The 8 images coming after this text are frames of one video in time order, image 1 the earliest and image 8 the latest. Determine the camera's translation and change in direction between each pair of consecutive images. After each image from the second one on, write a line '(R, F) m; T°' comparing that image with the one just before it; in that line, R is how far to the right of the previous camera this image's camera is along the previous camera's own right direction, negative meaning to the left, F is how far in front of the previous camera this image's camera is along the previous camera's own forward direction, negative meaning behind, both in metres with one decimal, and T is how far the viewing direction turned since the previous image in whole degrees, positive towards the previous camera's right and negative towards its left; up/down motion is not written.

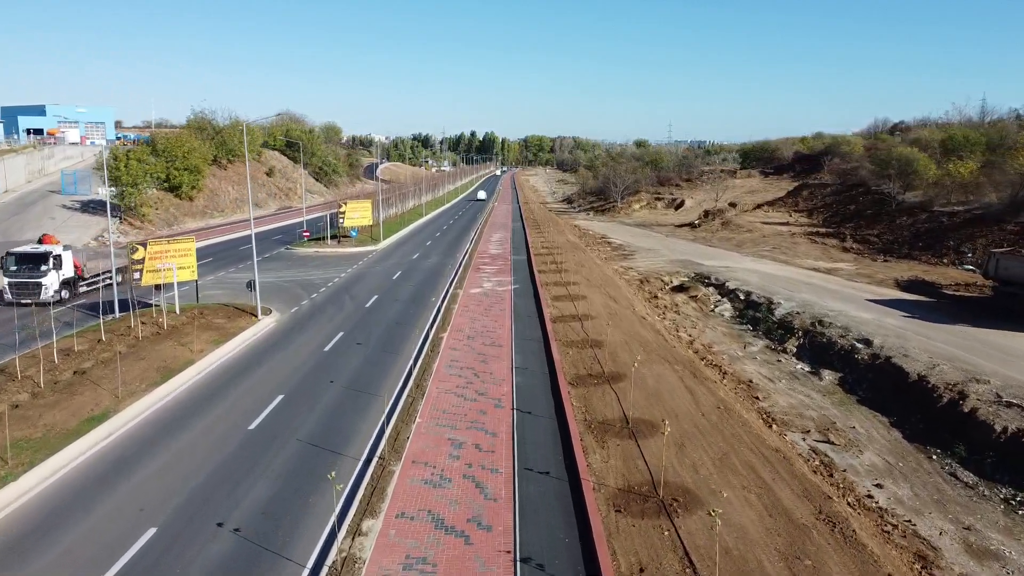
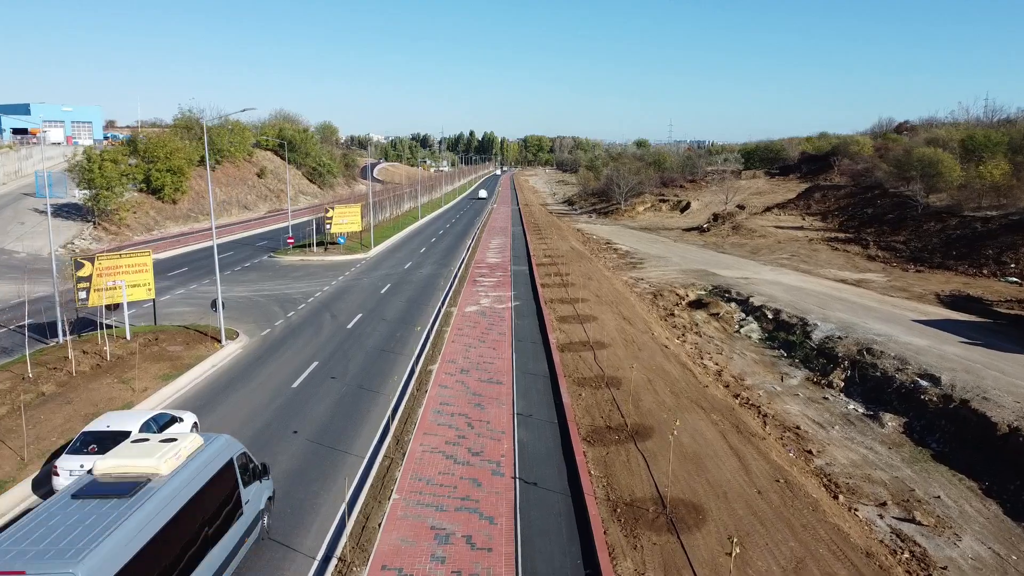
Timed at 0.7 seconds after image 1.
(0.0, +3.1) m; 0°
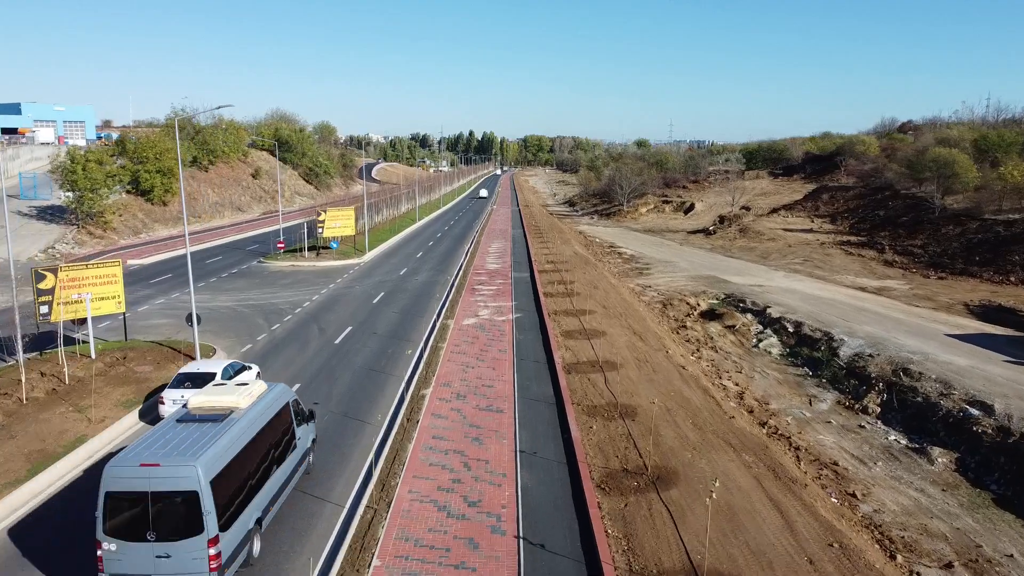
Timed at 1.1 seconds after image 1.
(0.0, +1.8) m; 0°
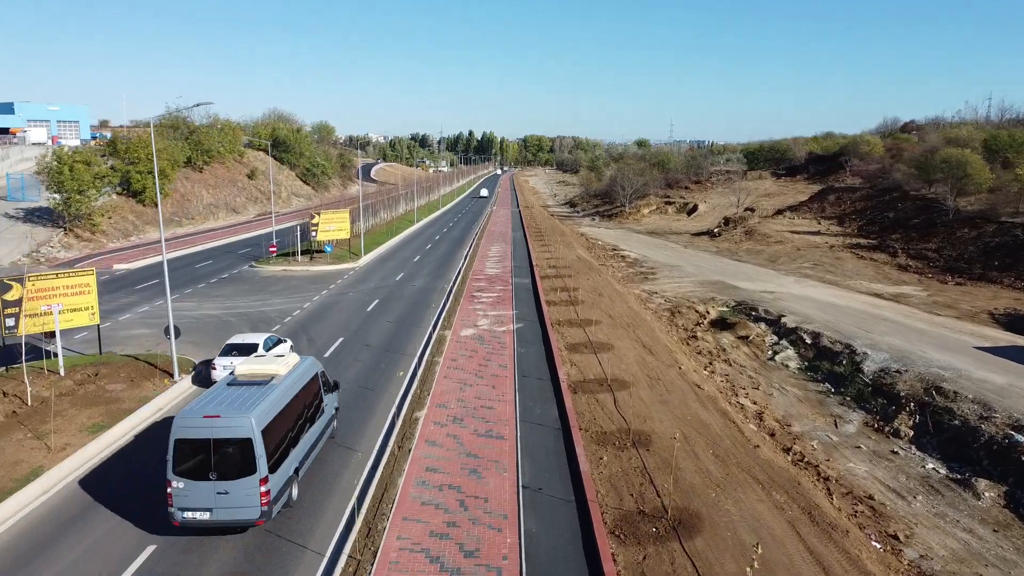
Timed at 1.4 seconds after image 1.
(0.0, +1.3) m; 0°
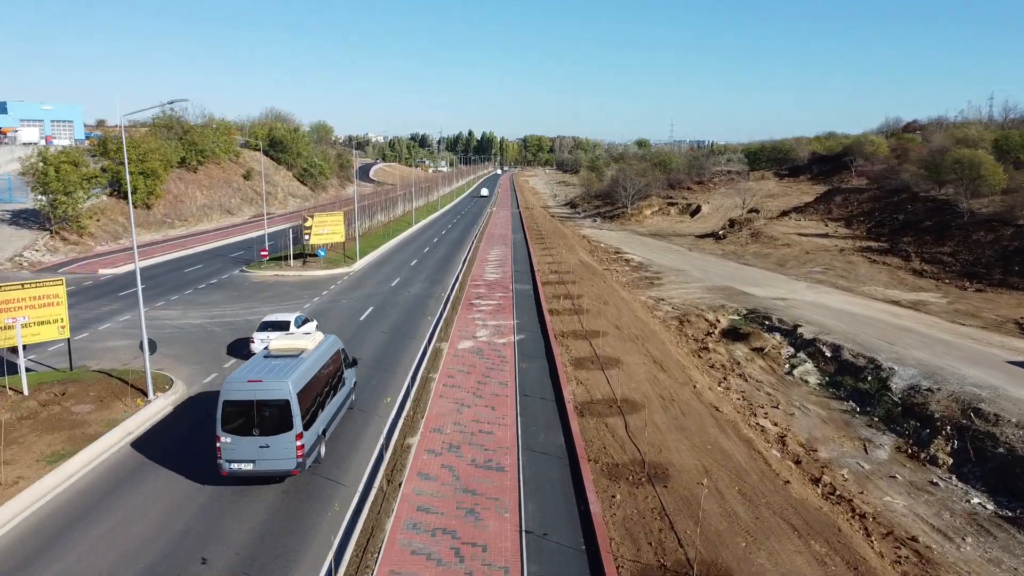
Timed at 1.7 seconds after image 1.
(0.0, +1.3) m; 0°
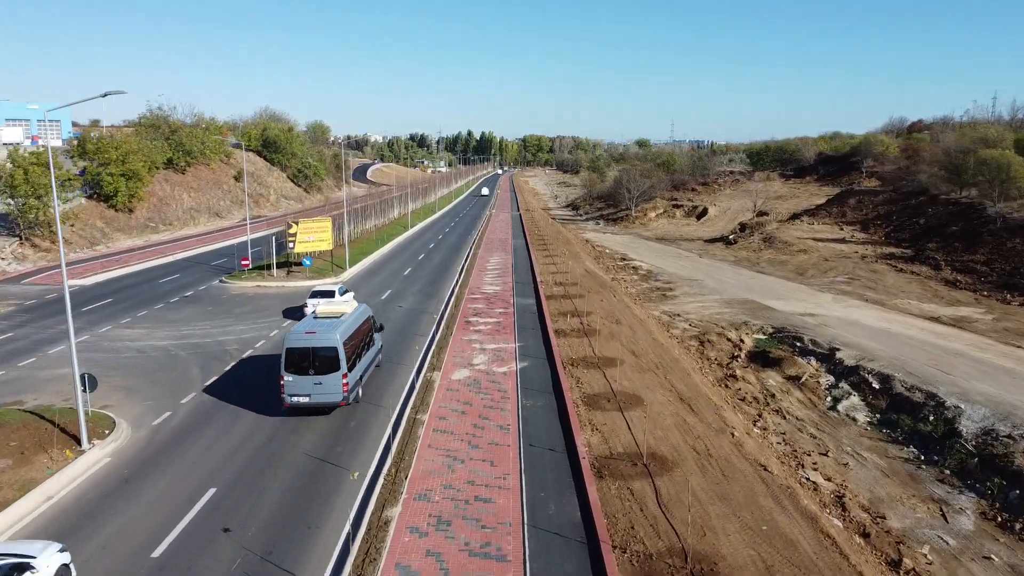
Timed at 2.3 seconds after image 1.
(0.0, +2.7) m; 0°
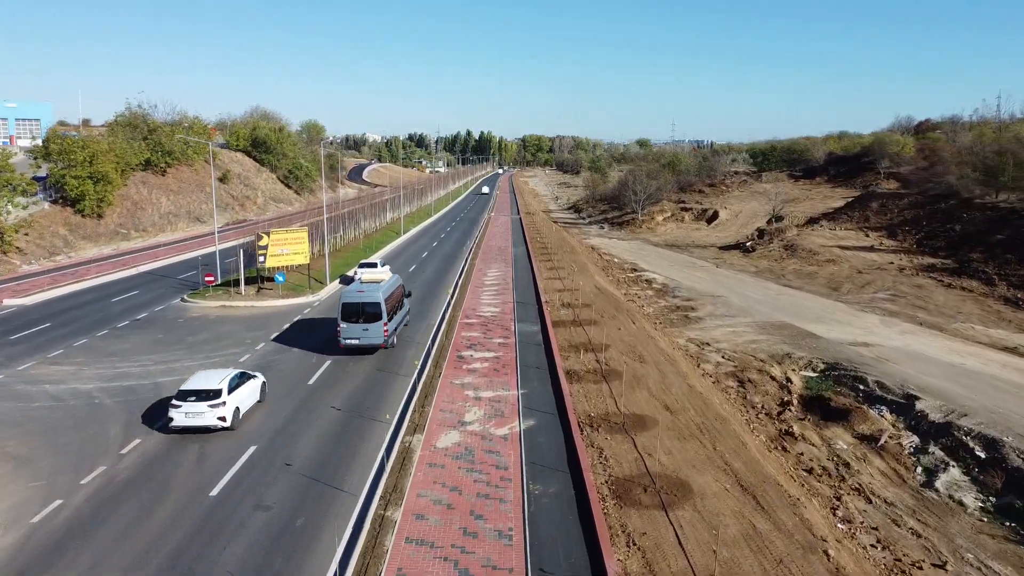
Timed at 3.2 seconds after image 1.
(0.0, +4.0) m; 0°
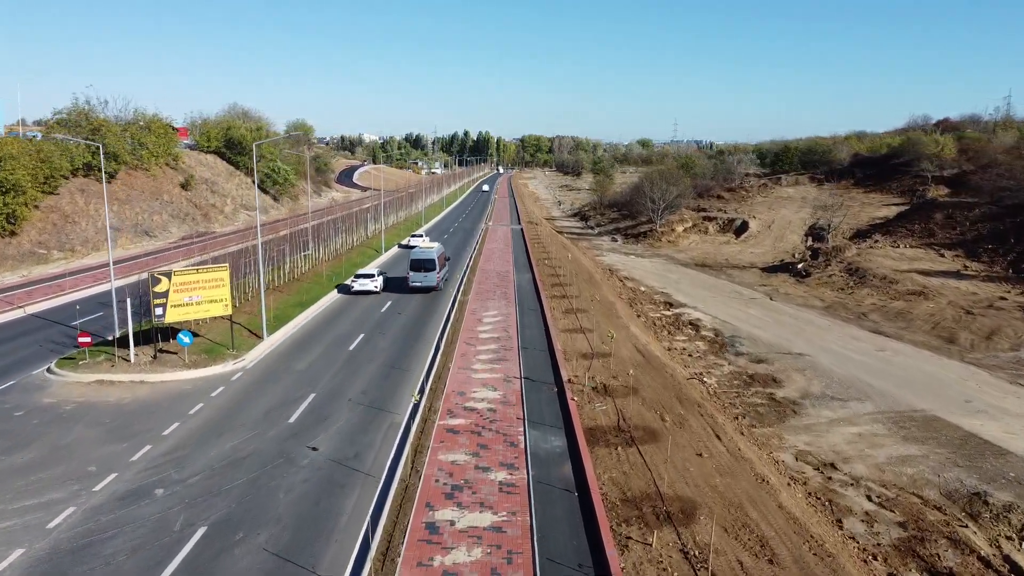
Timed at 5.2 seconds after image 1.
(-0.2, +8.9) m; 0°
